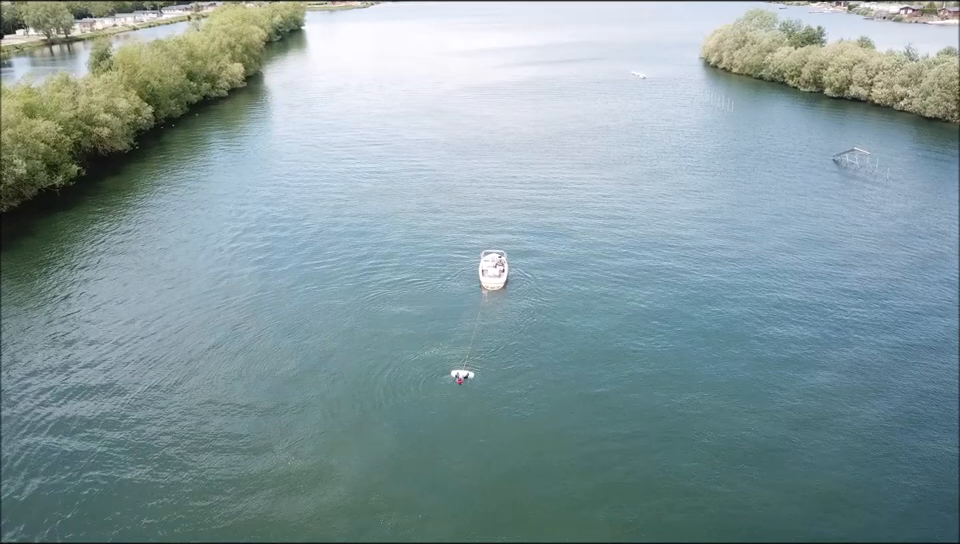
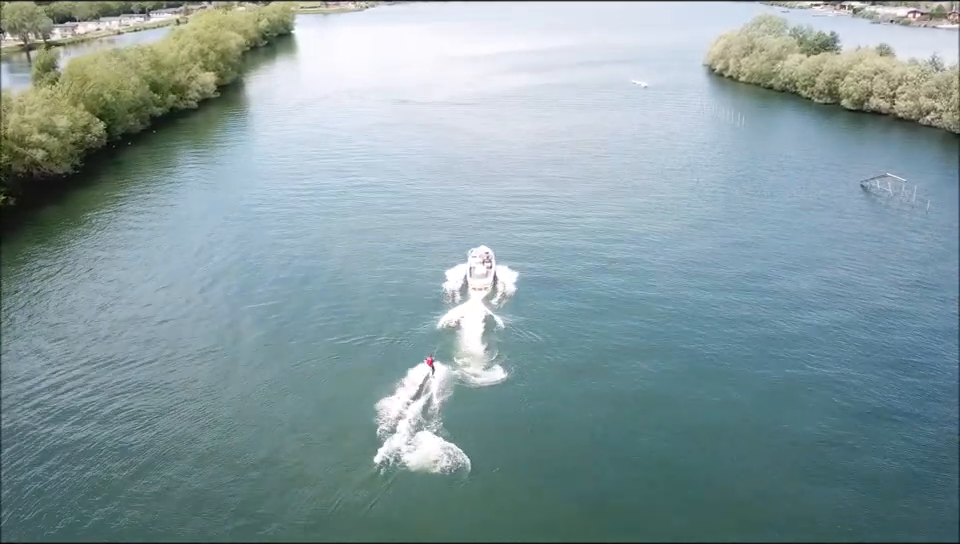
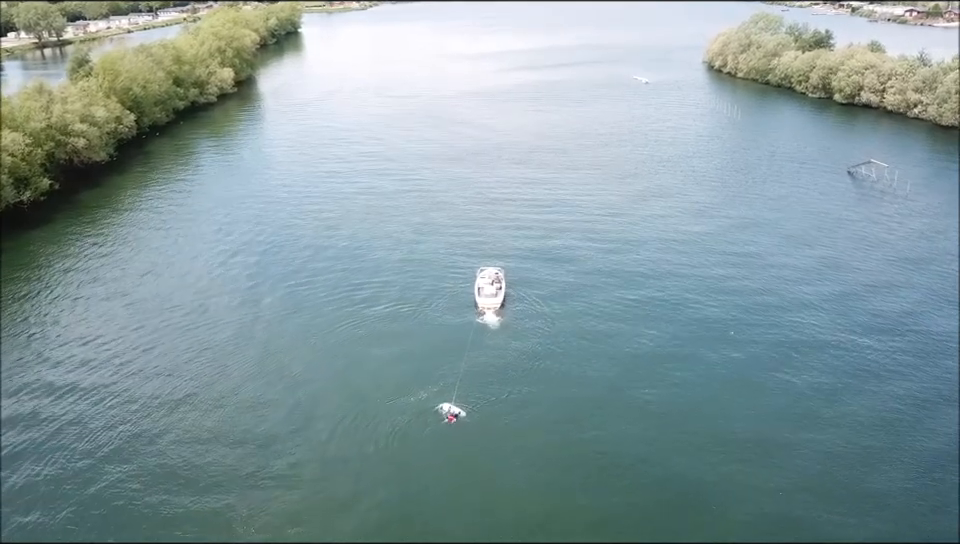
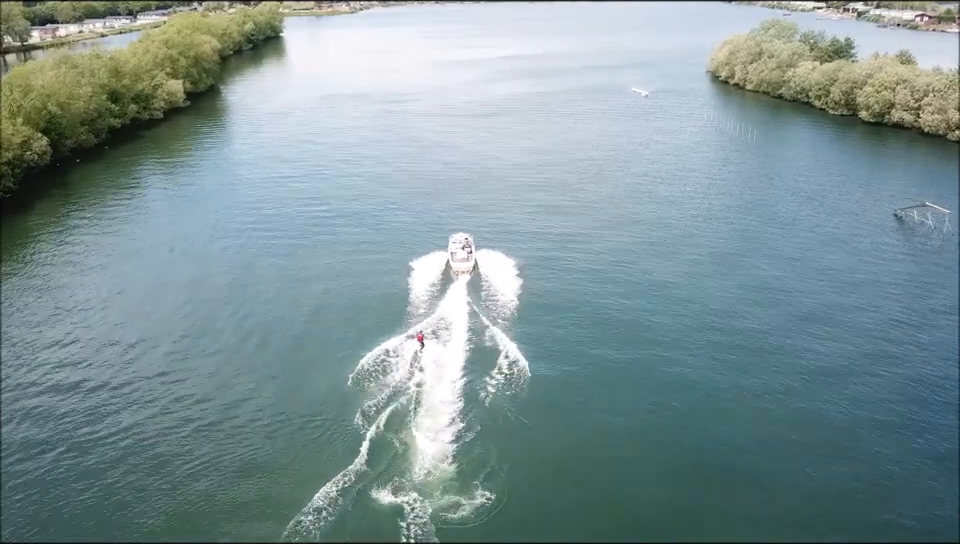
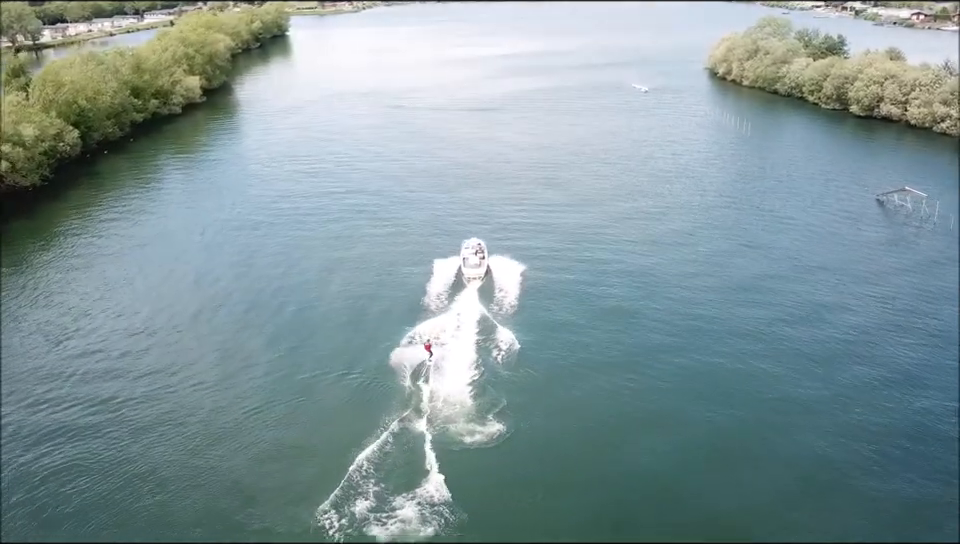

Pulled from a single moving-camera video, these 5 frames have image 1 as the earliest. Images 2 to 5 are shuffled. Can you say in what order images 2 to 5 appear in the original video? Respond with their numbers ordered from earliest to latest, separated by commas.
3, 2, 5, 4
